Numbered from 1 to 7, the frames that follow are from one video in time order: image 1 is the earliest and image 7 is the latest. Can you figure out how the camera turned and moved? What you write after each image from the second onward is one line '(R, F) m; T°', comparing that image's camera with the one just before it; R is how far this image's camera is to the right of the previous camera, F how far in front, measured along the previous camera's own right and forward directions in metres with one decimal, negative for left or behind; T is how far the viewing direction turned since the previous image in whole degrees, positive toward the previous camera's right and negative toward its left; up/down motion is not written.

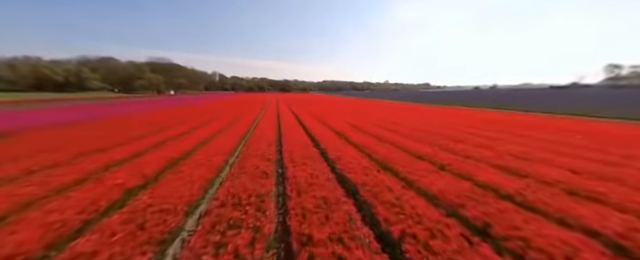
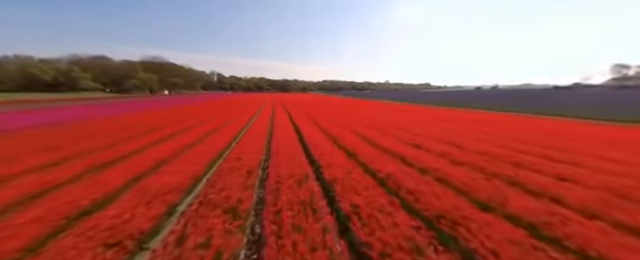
(-0.1, +2.7) m; 0°
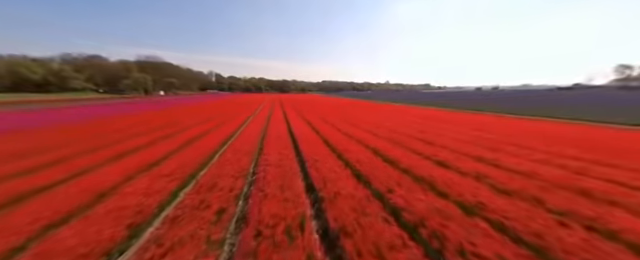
(0.0, +1.7) m; 0°
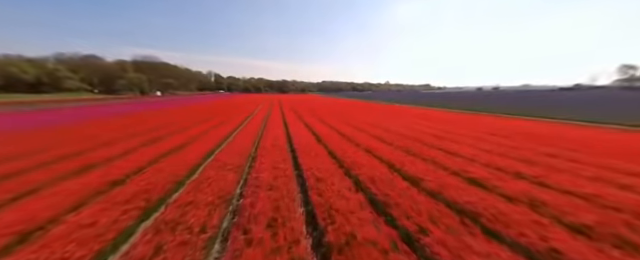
(-0.1, +1.4) m; 0°
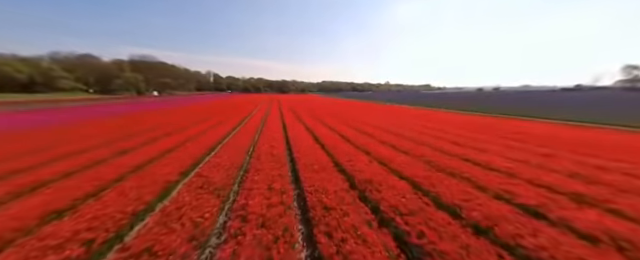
(-0.2, +1.3) m; 0°
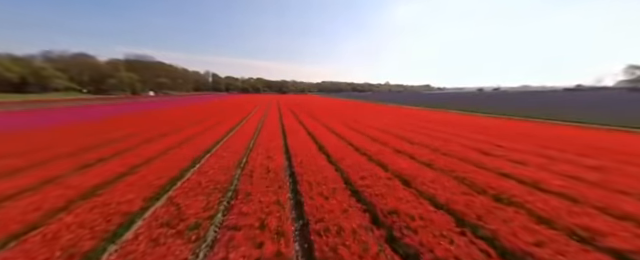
(-0.2, +1.4) m; 0°
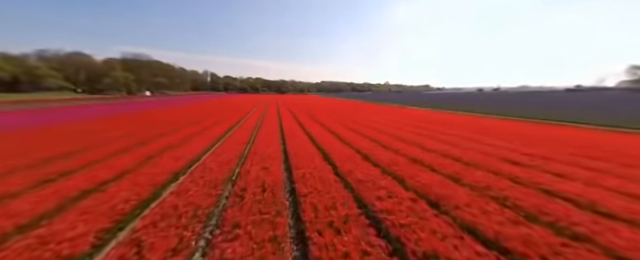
(-0.2, +1.1) m; 0°
